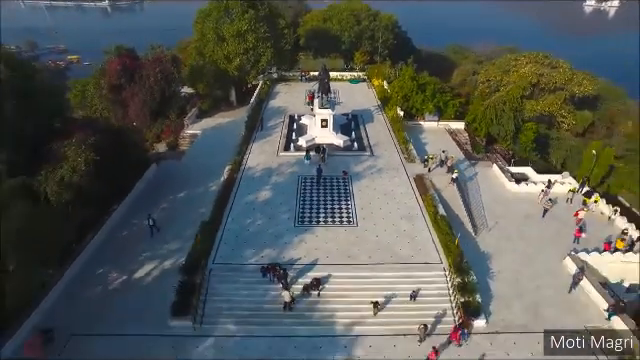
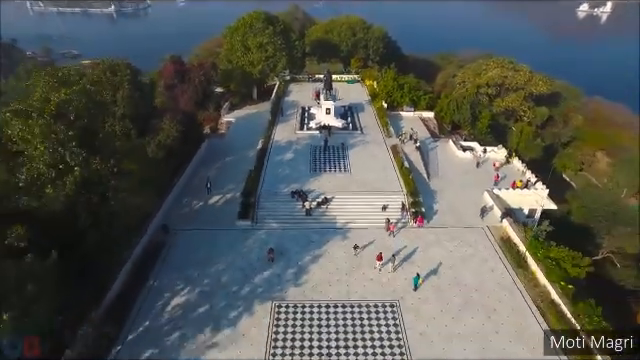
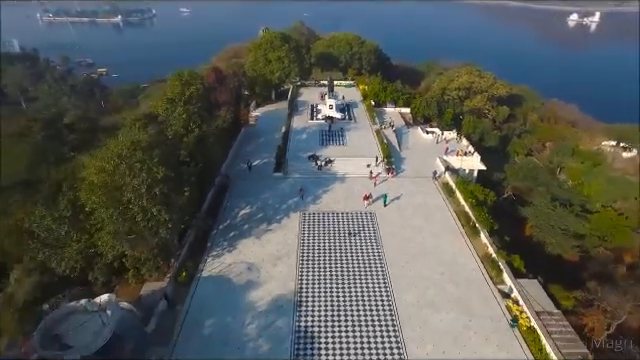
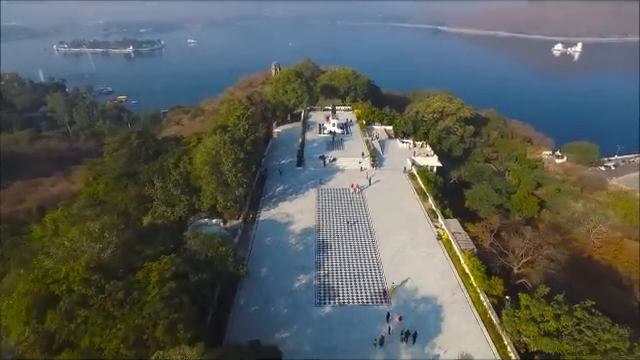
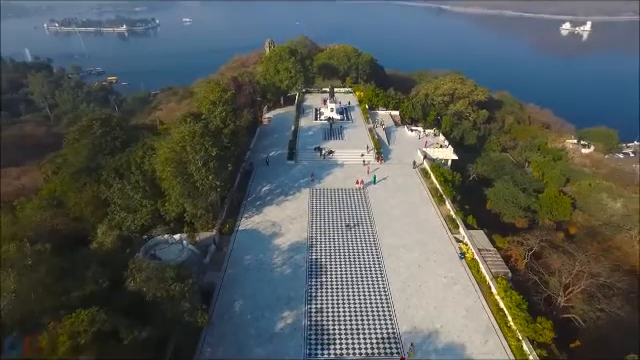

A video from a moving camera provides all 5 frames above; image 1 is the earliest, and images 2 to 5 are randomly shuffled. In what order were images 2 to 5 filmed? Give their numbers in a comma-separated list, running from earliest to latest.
2, 3, 5, 4
